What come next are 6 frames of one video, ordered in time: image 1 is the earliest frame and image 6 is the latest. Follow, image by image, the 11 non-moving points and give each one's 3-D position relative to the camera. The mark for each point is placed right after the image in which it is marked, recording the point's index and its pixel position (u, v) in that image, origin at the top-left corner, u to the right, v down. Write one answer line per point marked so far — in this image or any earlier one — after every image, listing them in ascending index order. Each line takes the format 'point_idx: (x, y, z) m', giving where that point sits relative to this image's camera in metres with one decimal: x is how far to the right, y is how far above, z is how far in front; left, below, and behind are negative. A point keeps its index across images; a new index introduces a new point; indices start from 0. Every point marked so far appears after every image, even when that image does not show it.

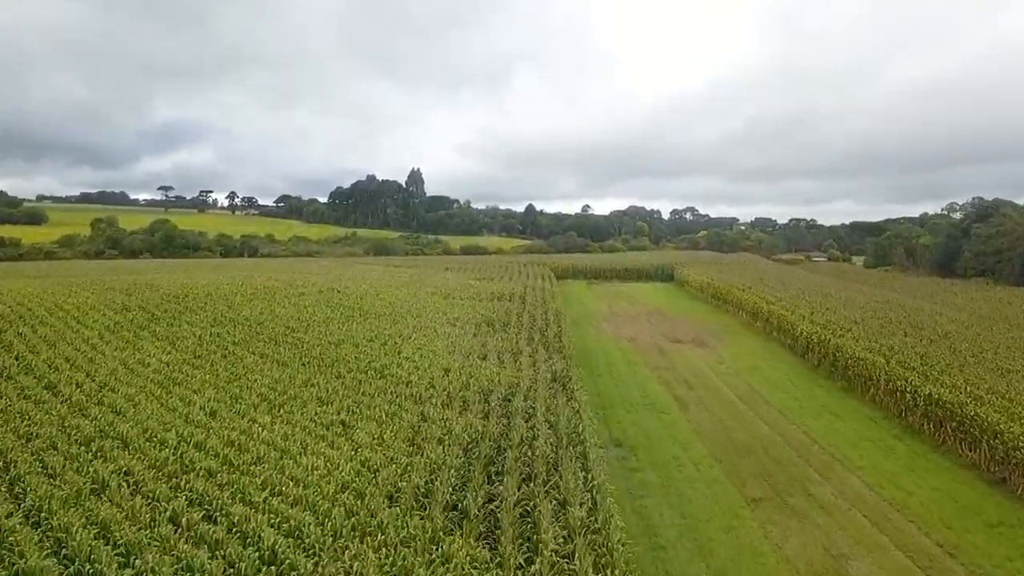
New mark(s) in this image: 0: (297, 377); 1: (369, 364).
0: (-4.2, -1.7, +16.0) m
1: (-3.0, -1.6, +17.5) m
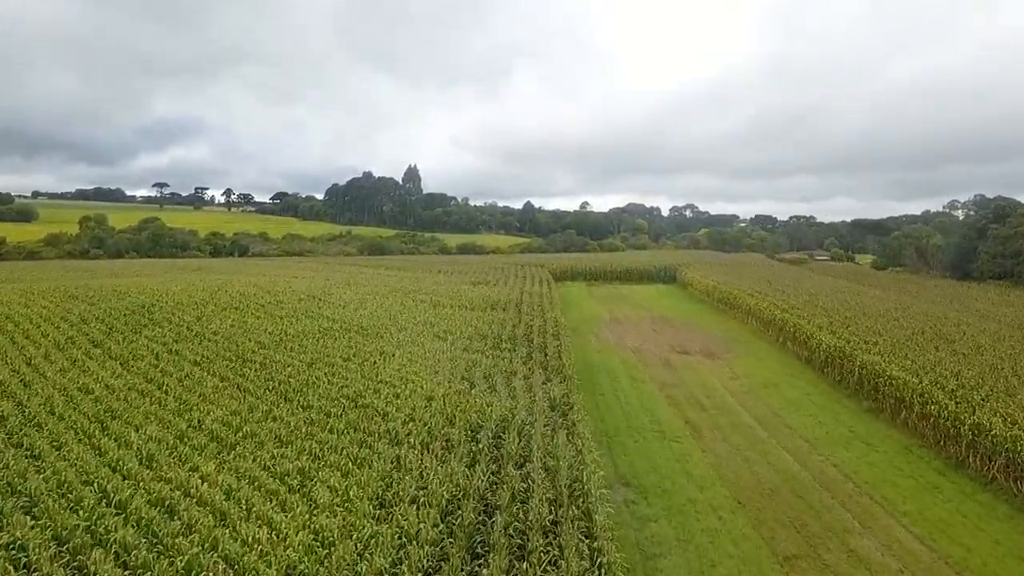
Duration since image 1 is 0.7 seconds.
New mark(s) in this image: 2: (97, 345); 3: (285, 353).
0: (-4.3, -2.0, +14.0) m
1: (-3.2, -1.9, +15.4) m
2: (-9.5, -1.3, +19.1) m
3: (-5.1, -1.5, +18.5) m
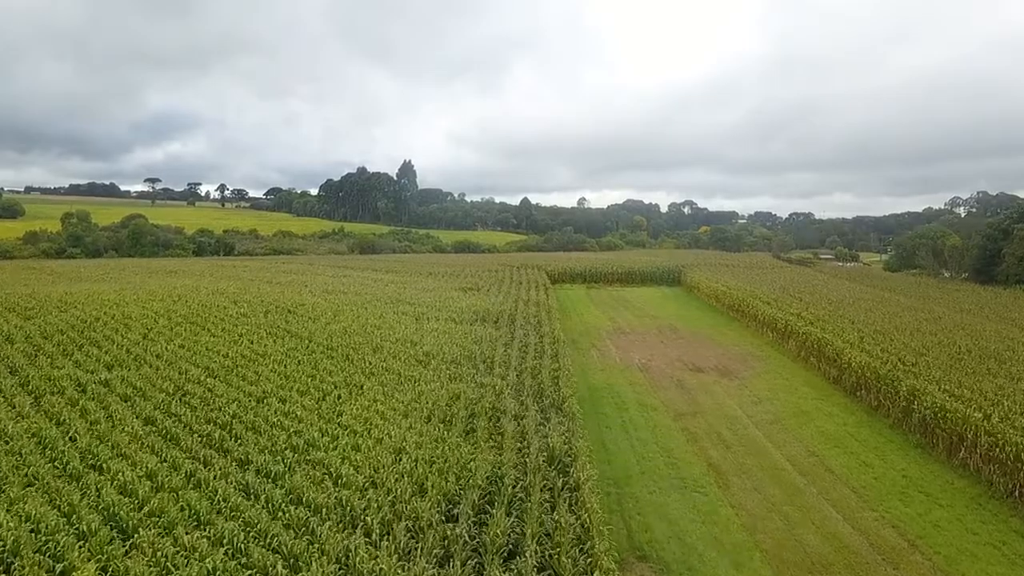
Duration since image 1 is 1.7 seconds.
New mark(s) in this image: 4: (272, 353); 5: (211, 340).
0: (-4.5, -2.4, +11.1) m
1: (-3.3, -2.2, +12.5) m
2: (-9.7, -1.6, +16.2) m
3: (-5.2, -1.8, +15.7) m
4: (-5.3, -1.4, +18.2) m
5: (-7.1, -1.2, +19.5) m
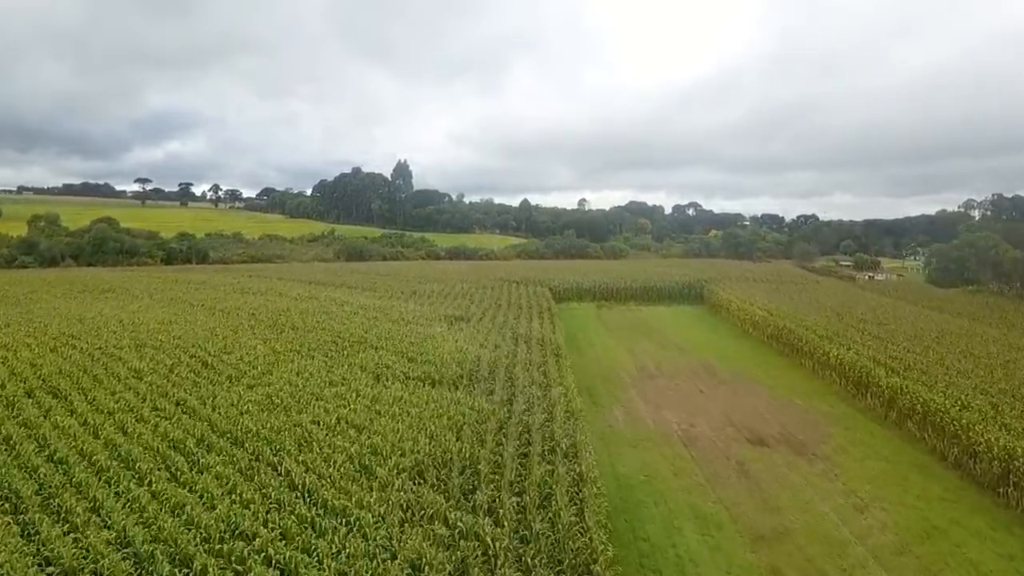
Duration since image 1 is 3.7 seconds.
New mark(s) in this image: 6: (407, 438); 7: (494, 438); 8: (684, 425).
0: (-4.5, -3.3, +4.7) m
1: (-3.4, -3.2, +6.1) m
2: (-9.8, -2.6, +9.8) m
3: (-5.3, -2.8, +9.3) m
4: (-5.3, -2.4, +11.8) m
5: (-7.1, -2.2, +13.1) m
6: (-1.6, -2.3, +12.9) m
7: (-0.3, -2.4, +13.3) m
8: (+4.1, -3.3, +19.7) m
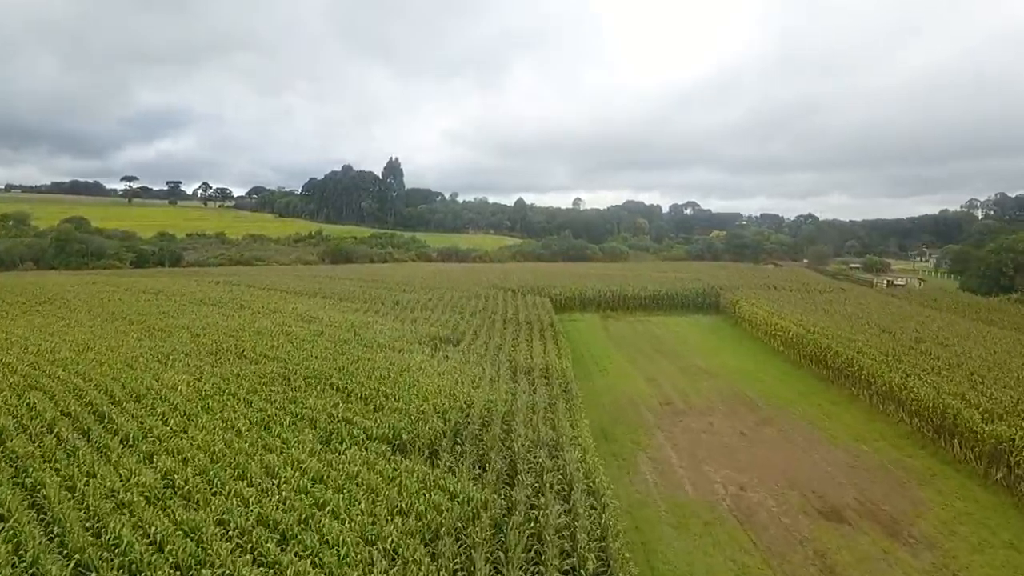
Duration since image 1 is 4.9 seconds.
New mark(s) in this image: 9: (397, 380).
0: (-4.4, -3.8, +0.2) m
1: (-3.3, -3.6, +1.6) m
2: (-9.7, -3.0, +5.2) m
3: (-5.2, -3.2, +4.8) m
4: (-5.3, -2.8, +7.3) m
5: (-7.1, -2.6, +8.6) m
6: (-1.6, -2.8, +8.4) m
7: (-0.3, -2.8, +8.8) m
8: (+4.1, -3.7, +15.3) m
9: (-2.3, -1.8, +16.7) m
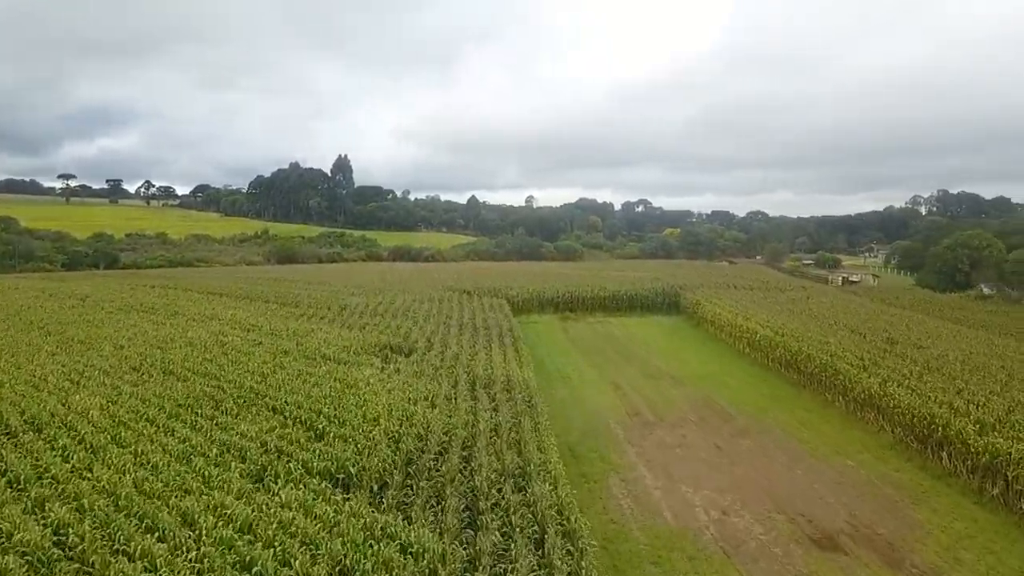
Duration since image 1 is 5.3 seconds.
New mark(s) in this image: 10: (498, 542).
0: (-4.2, -4.0, -1.6) m
1: (-3.2, -3.8, -0.1) m
2: (-9.8, -3.3, +3.1) m
3: (-5.3, -3.4, +2.9) m
4: (-5.5, -3.0, +5.4) m
5: (-7.4, -2.8, +6.5) m
6: (-1.9, -2.9, +6.7) m
7: (-0.5, -3.0, +7.2) m
8: (+3.4, -3.8, +13.9) m
9: (-3.0, -2.0, +14.9) m
10: (-0.1, -2.8, +9.2) m
